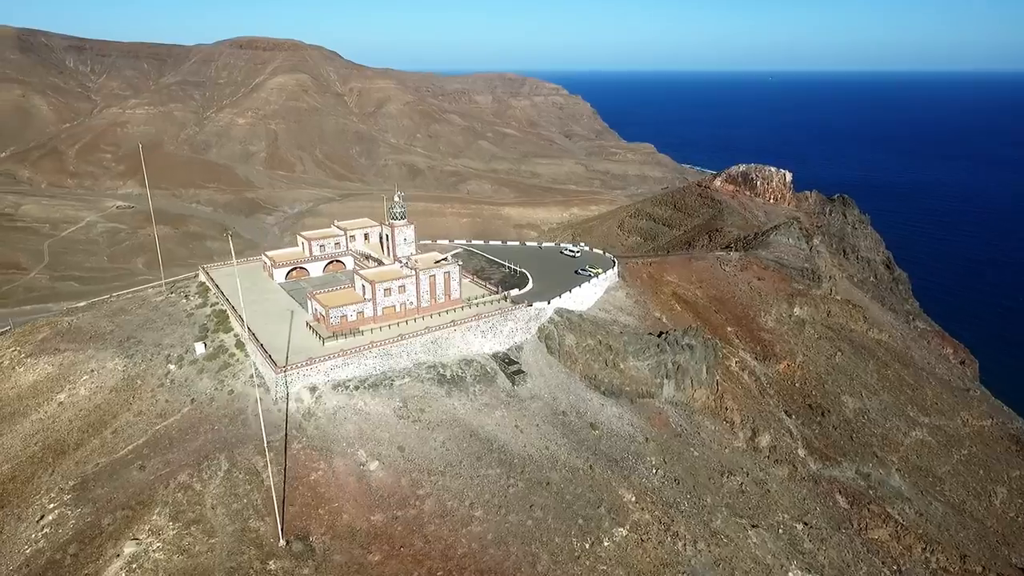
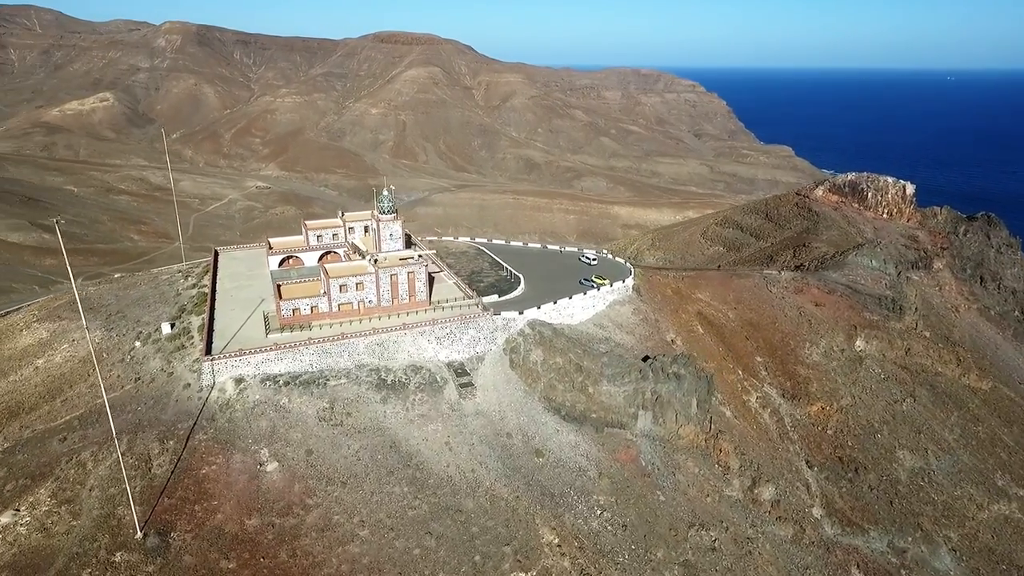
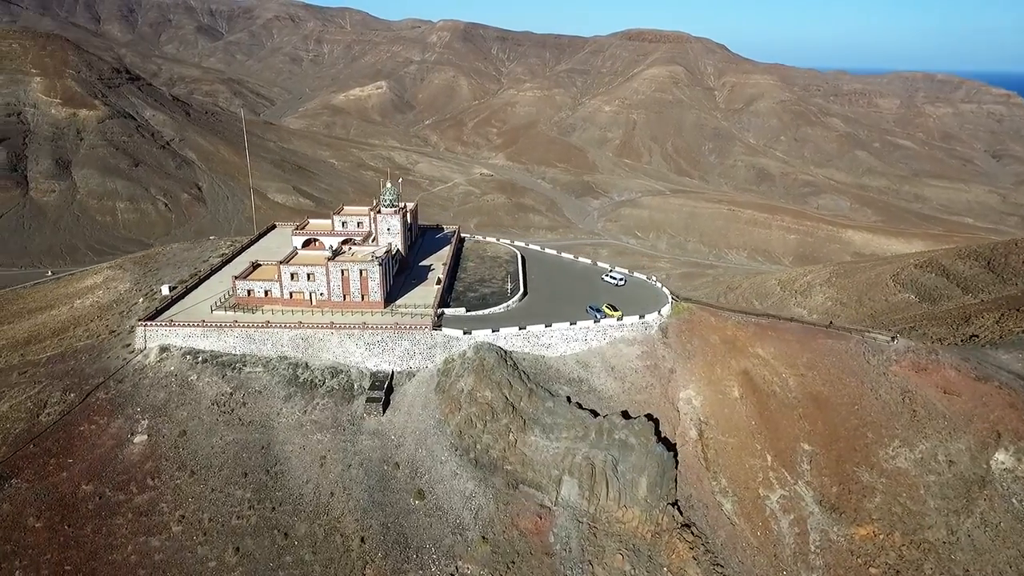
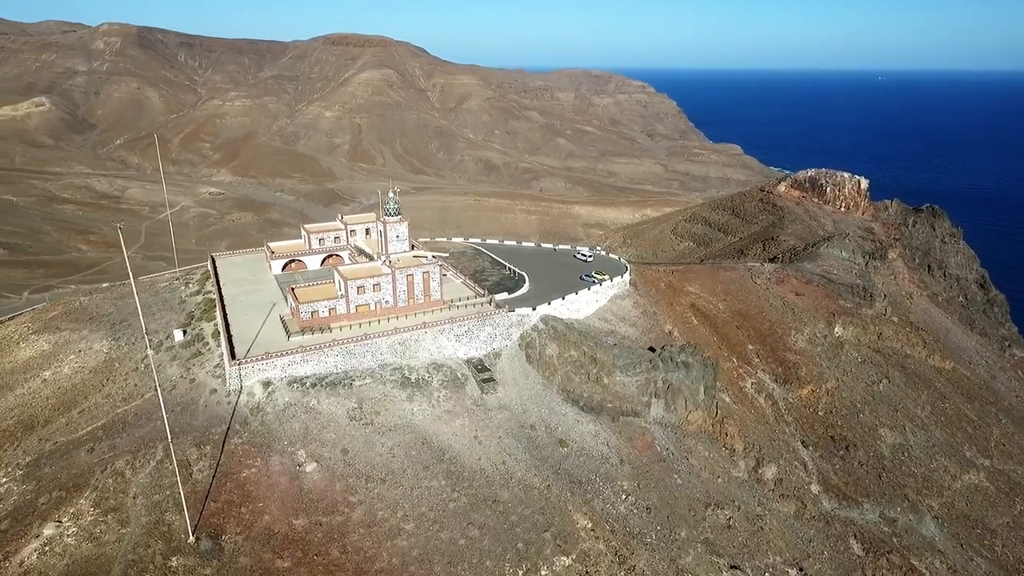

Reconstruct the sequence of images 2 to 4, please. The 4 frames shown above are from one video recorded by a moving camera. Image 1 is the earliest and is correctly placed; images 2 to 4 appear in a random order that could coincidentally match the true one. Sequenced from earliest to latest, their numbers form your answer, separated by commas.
4, 2, 3
